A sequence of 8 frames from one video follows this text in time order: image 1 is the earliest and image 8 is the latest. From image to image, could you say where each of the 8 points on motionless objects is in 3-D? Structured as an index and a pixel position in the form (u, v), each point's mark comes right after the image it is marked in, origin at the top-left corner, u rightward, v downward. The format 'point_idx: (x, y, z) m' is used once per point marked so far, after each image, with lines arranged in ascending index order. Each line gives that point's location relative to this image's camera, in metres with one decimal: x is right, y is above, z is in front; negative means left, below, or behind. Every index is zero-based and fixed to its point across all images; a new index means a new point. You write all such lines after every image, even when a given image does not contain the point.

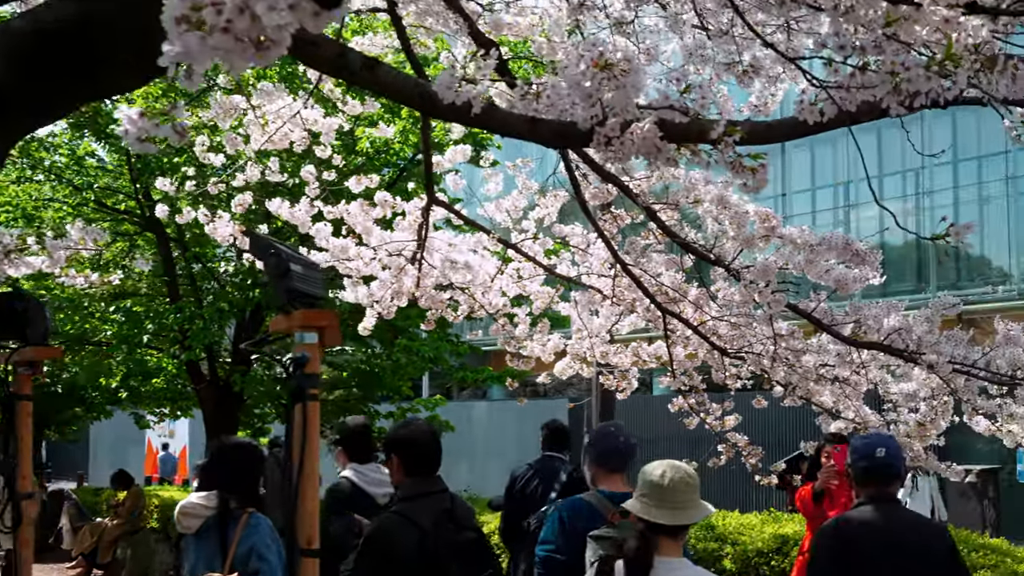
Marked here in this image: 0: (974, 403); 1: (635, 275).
0: (+2.6, -0.7, +8.6) m
1: (+0.7, +0.1, +8.5) m
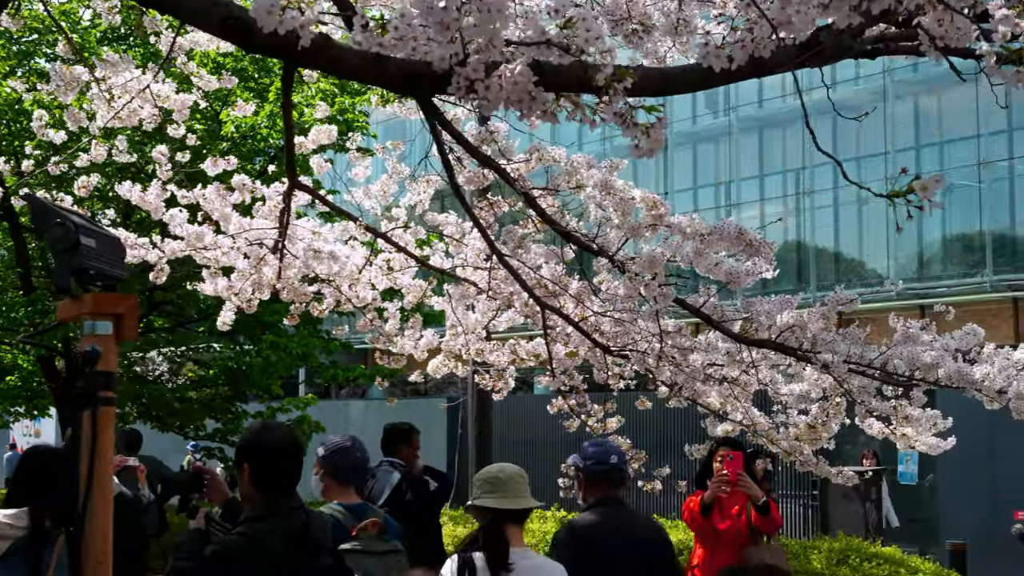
0: (+1.9, -0.6, +8.1) m
1: (0.0, +0.1, +7.9) m
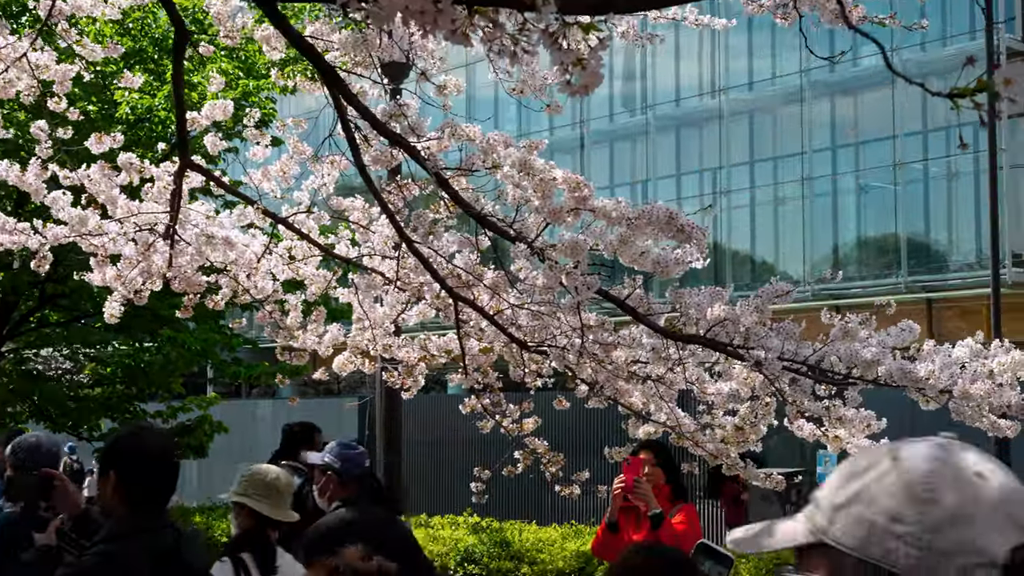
0: (+1.5, -0.6, +7.6) m
1: (-0.4, +0.2, +7.3) m
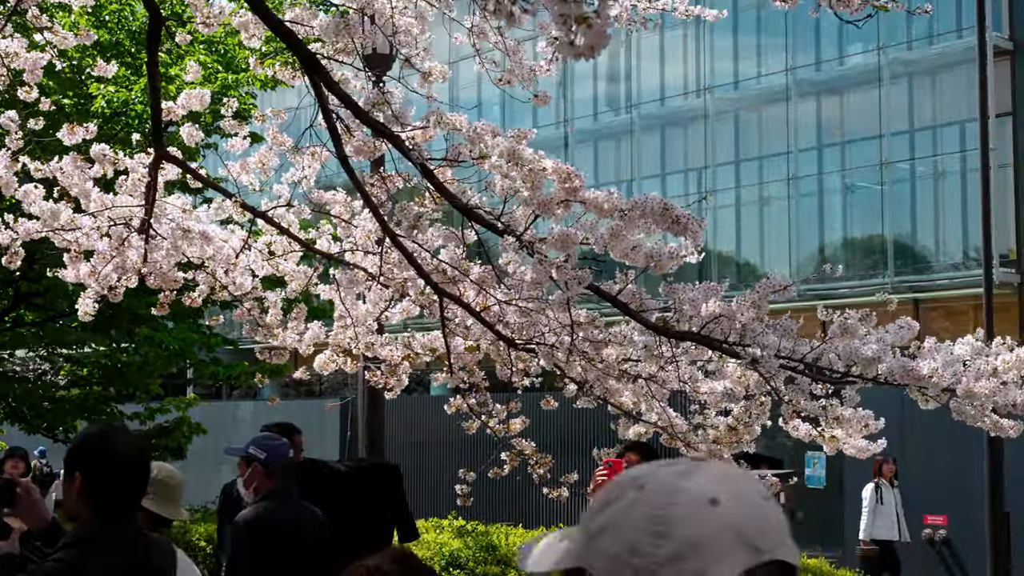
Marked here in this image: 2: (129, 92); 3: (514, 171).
0: (+1.4, -0.6, +7.4) m
1: (-0.5, +0.2, +7.0) m
2: (-3.3, +1.7, +12.8) m
3: (0.0, +0.5, +6.5) m
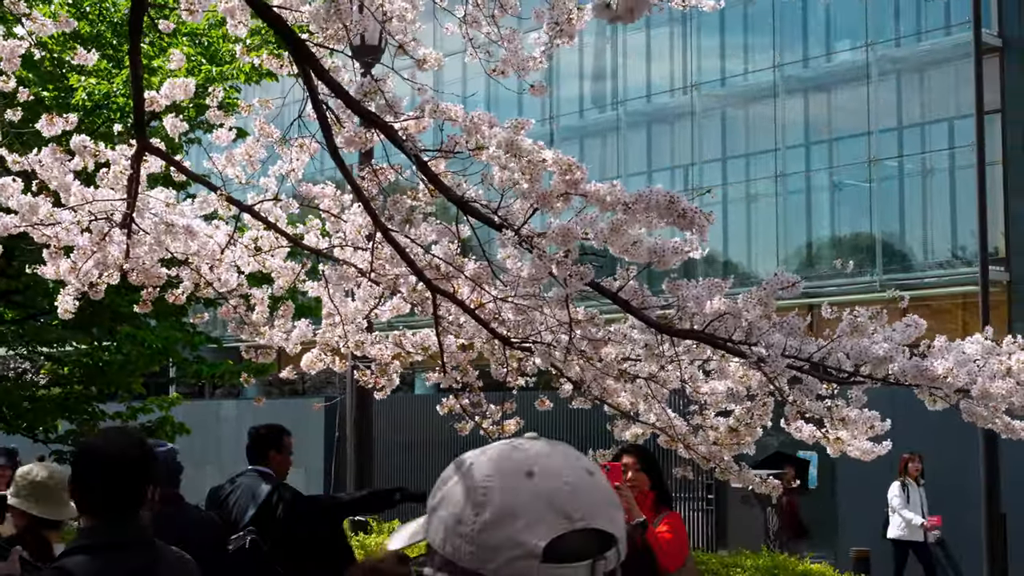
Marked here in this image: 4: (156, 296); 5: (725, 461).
0: (+1.4, -0.6, +7.1) m
1: (-0.5, +0.2, +6.8) m
2: (-3.4, +1.7, +12.5) m
3: (0.0, +0.5, +6.2) m
4: (-2.0, 0.0, +8.3) m
5: (+1.1, -0.9, +7.7) m
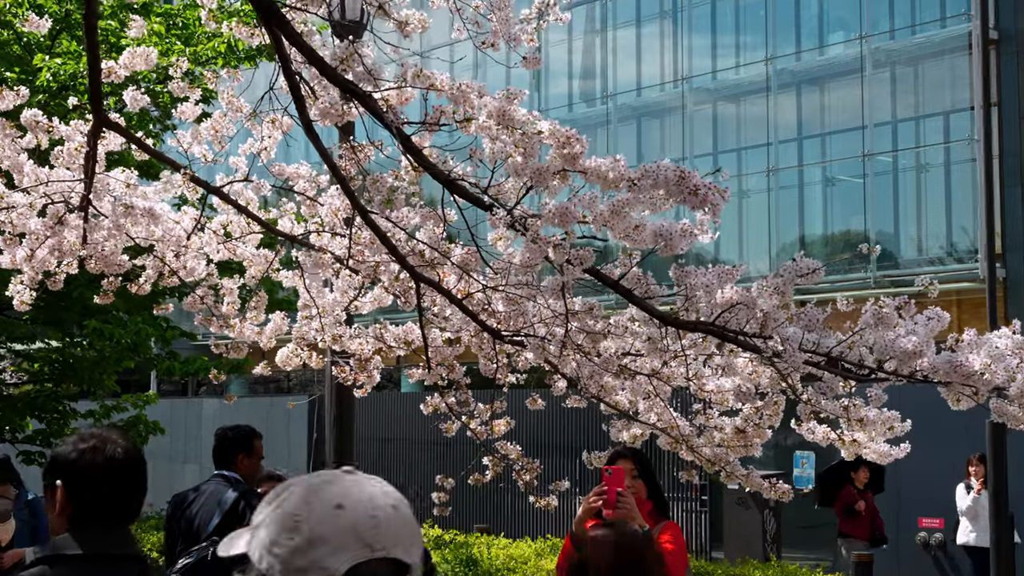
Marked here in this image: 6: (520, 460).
0: (+1.3, -0.5, +6.6) m
1: (-0.6, +0.3, +6.2) m
2: (-3.5, +1.8, +11.9) m
3: (0.0, +0.6, +5.7) m
4: (-2.0, 0.0, +7.6) m
5: (+1.1, -0.8, +7.1) m
6: (0.0, -0.9, +7.9) m
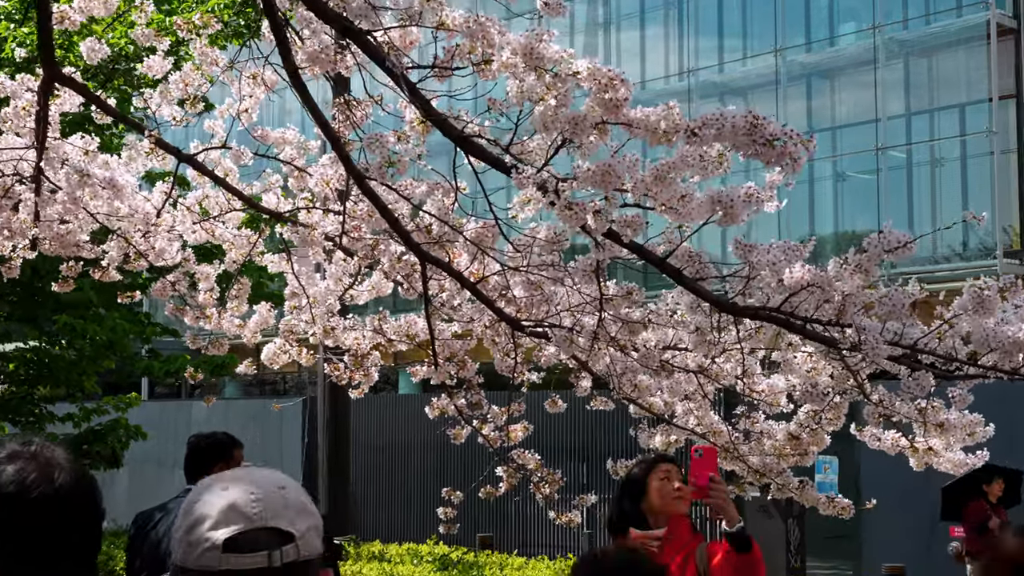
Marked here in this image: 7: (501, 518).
0: (+1.4, -0.4, +5.6) m
1: (-0.5, +0.3, +5.2) m
2: (-3.4, +1.8, +10.9) m
3: (+0.1, +0.6, +4.7) m
4: (-1.9, +0.1, +6.7) m
5: (+1.1, -0.8, +6.1) m
6: (+0.1, -0.8, +6.9) m
7: (-0.1, -2.6, +17.1) m
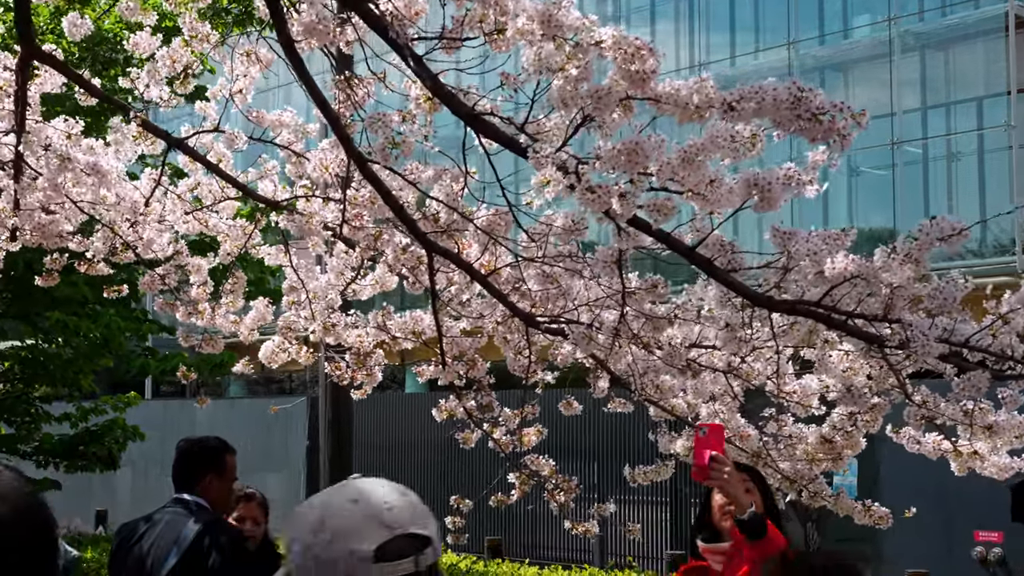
0: (+1.5, -0.4, +5.2) m
1: (-0.4, +0.3, +4.8) m
2: (-3.3, +1.9, +10.5) m
3: (+0.1, +0.7, +4.3) m
4: (-1.9, +0.1, +6.3) m
5: (+1.2, -0.7, +5.7) m
6: (+0.2, -0.8, +6.5) m
7: (0.0, -2.6, +16.6) m
